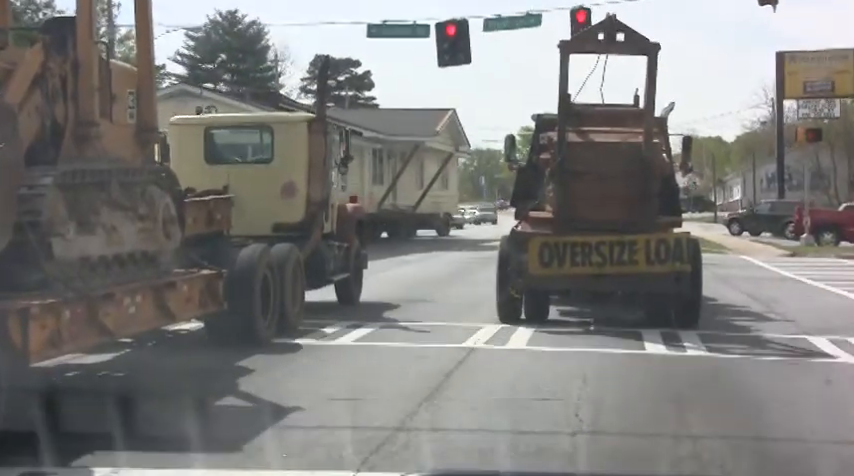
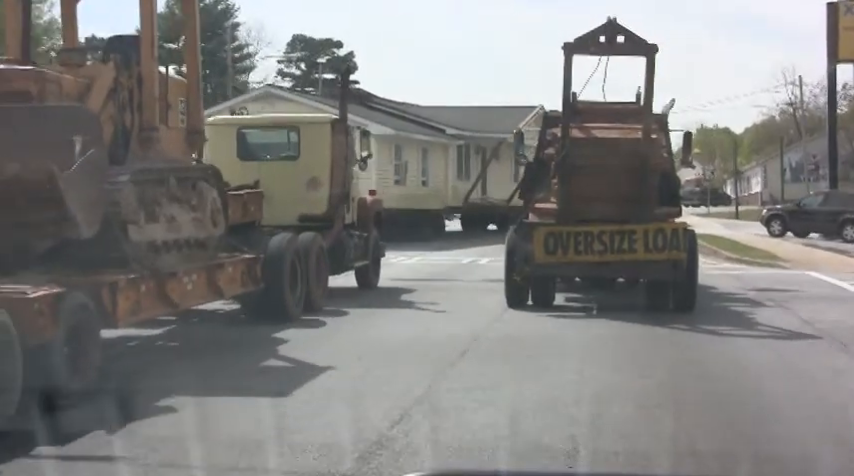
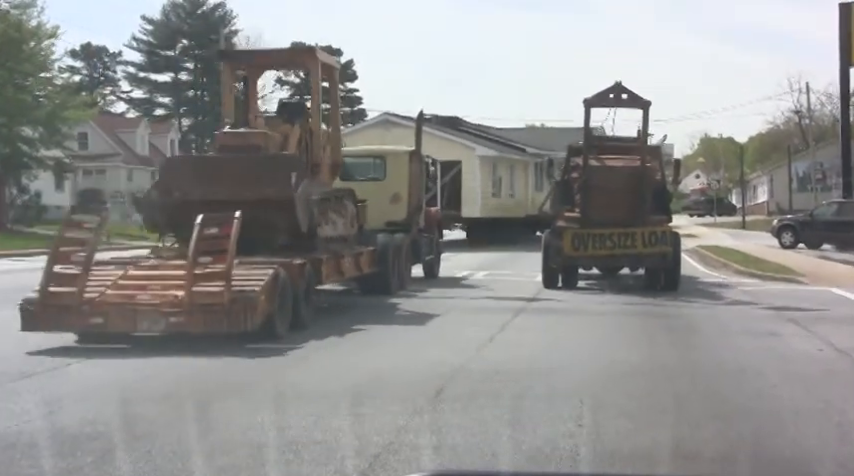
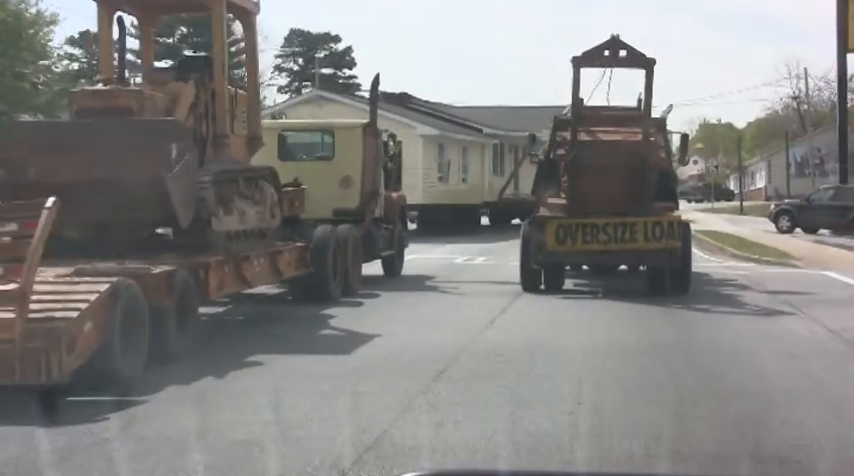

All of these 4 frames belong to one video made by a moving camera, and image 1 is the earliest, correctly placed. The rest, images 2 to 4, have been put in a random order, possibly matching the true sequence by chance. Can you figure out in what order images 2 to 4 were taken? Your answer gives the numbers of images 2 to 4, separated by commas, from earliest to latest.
2, 4, 3
